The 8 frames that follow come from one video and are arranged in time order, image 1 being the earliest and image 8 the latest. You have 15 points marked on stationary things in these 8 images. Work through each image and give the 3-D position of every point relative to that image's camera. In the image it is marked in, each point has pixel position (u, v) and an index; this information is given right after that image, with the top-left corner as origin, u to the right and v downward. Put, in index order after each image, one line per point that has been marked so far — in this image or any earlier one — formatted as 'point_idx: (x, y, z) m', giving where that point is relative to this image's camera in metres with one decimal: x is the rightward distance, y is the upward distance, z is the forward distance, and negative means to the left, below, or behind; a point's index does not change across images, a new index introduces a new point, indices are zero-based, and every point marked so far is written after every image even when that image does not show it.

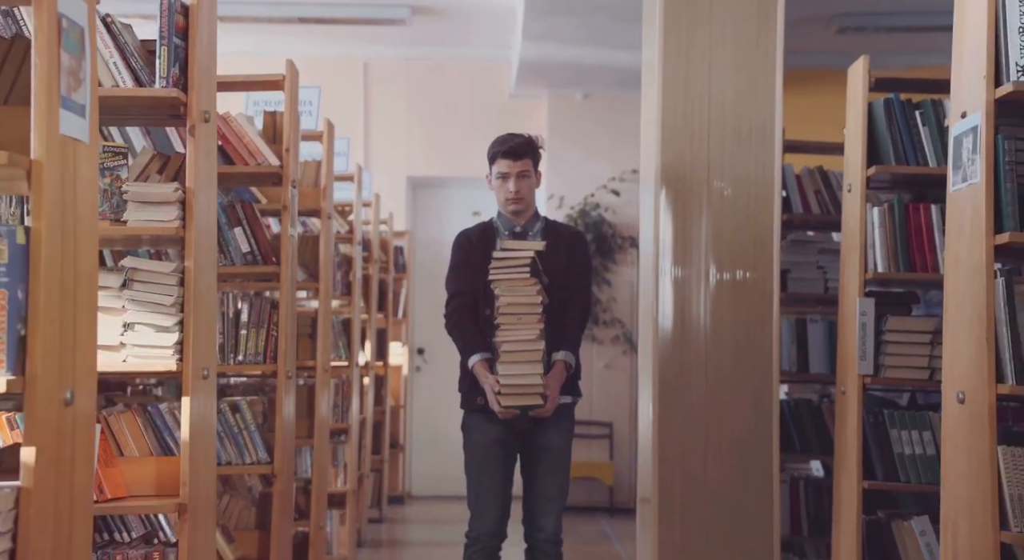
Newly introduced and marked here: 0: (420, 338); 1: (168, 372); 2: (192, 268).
0: (-0.5, -0.3, +8.0) m
1: (-0.7, -0.2, +2.9) m
2: (-0.6, 0.0, +2.8) m
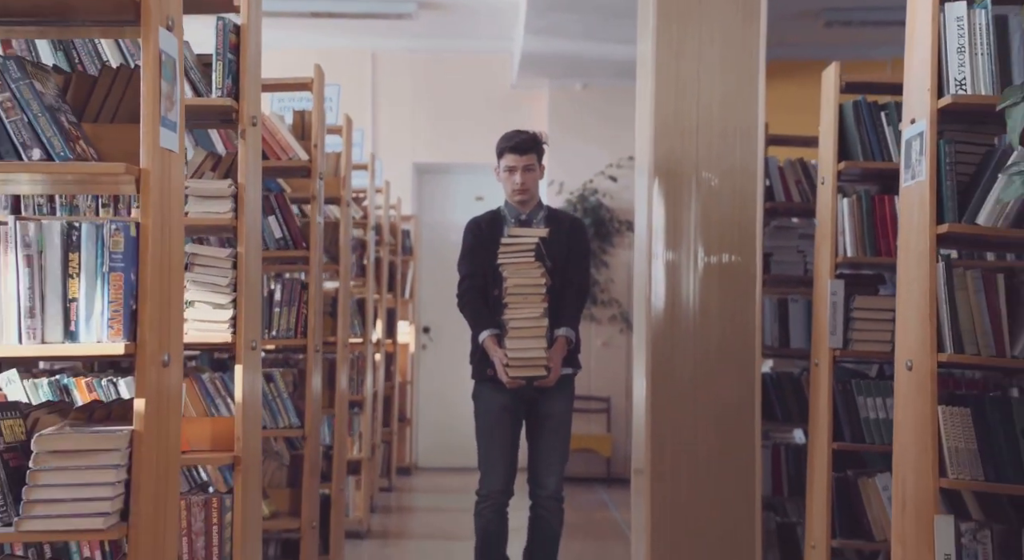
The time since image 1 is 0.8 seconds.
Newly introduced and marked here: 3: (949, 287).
0: (-0.5, -0.2, +8.4) m
1: (-0.7, -0.1, +3.3) m
2: (-0.6, +0.1, +3.3) m
3: (+0.9, 0.0, +3.0) m
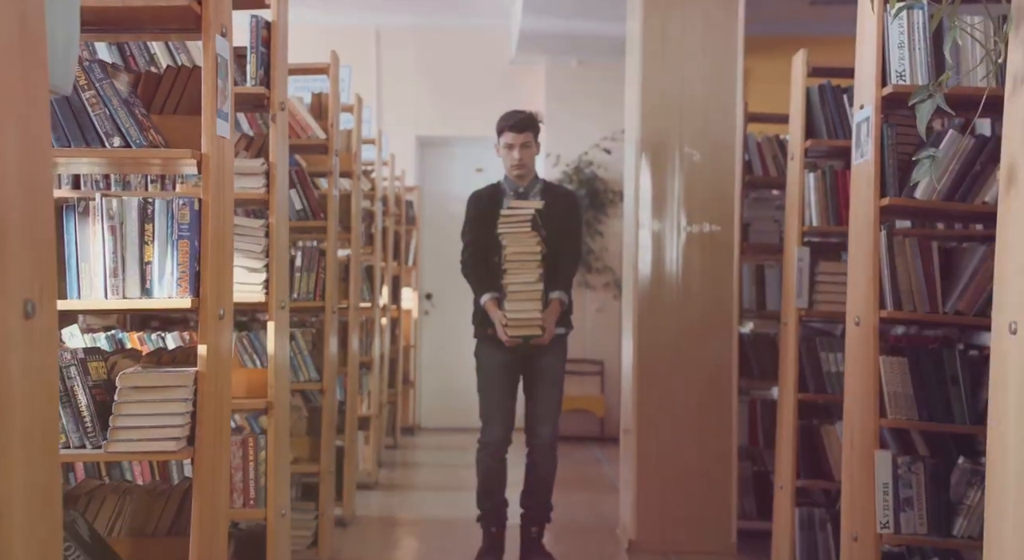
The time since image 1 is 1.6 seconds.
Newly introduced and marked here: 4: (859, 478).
0: (-0.5, 0.0, +8.9) m
1: (-0.7, -0.1, +3.7) m
2: (-0.6, +0.1, +3.7) m
3: (+0.9, +0.1, +3.4) m
4: (+0.8, -0.5, +3.4) m
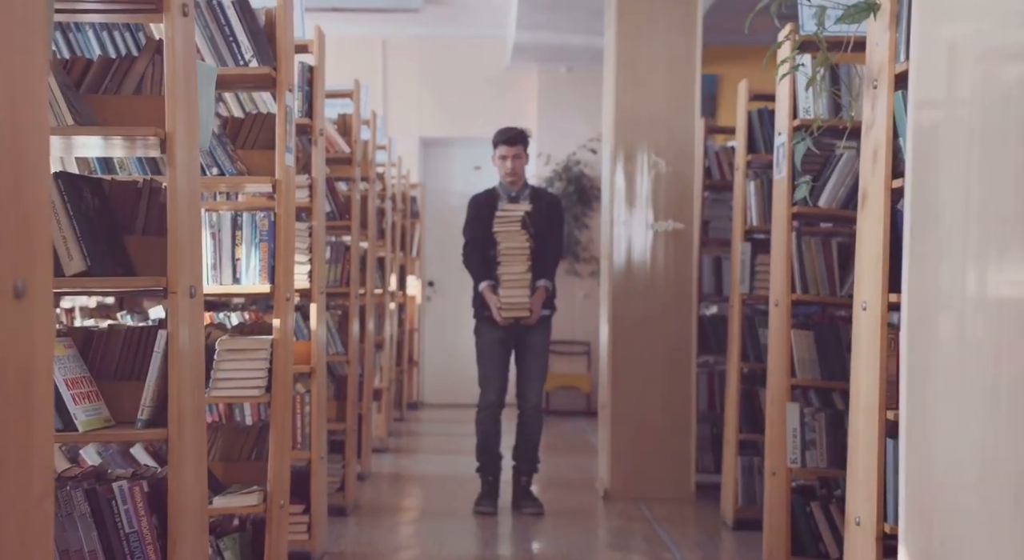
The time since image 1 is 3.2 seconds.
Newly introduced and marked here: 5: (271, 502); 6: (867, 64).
0: (-0.6, +0.1, +9.8) m
1: (-0.7, 0.0, +4.7) m
2: (-0.6, +0.2, +4.7) m
3: (+0.9, +0.1, +4.4) m
4: (+0.8, -0.4, +4.3) m
5: (-0.6, -0.6, +3.8) m
6: (+0.9, +0.5, +3.4) m
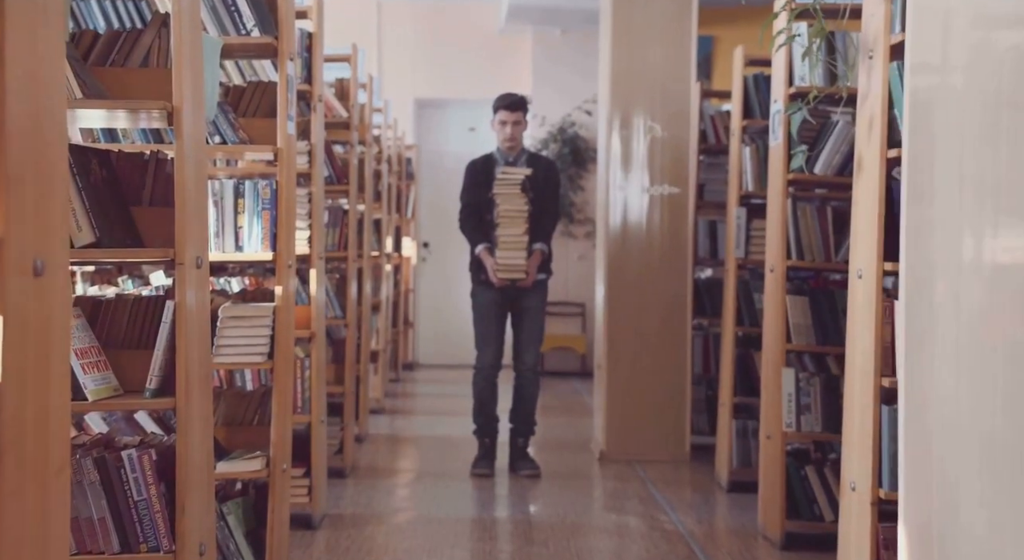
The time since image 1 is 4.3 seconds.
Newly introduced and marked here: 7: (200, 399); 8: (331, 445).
0: (-0.6, +0.3, +9.9) m
1: (-0.7, +0.1, +4.7) m
2: (-0.6, +0.3, +4.7) m
3: (+0.9, +0.2, +4.4) m
4: (+0.8, -0.3, +4.4) m
5: (-0.6, -0.5, +3.8) m
6: (+0.9, +0.6, +3.5) m
7: (-0.7, -0.3, +3.0) m
8: (-0.7, -0.7, +5.7) m
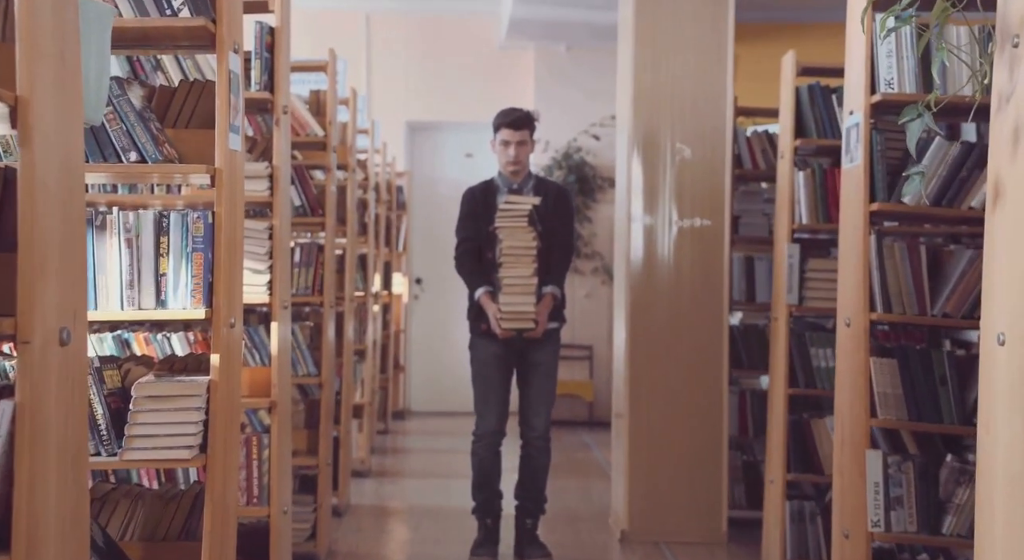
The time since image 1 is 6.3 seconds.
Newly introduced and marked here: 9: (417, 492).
0: (-0.6, +0.1, +9.0) m
1: (-0.7, -0.1, +3.8) m
2: (-0.6, +0.1, +3.8) m
3: (+0.9, +0.1, +3.5) m
4: (+0.8, -0.5, +3.5) m
5: (-0.6, -0.6, +2.9) m
6: (+0.9, +0.5, +2.6) m
7: (-0.6, -0.4, +2.1) m
8: (-0.7, -0.8, +4.8) m
9: (-0.4, -0.9, +6.4) m
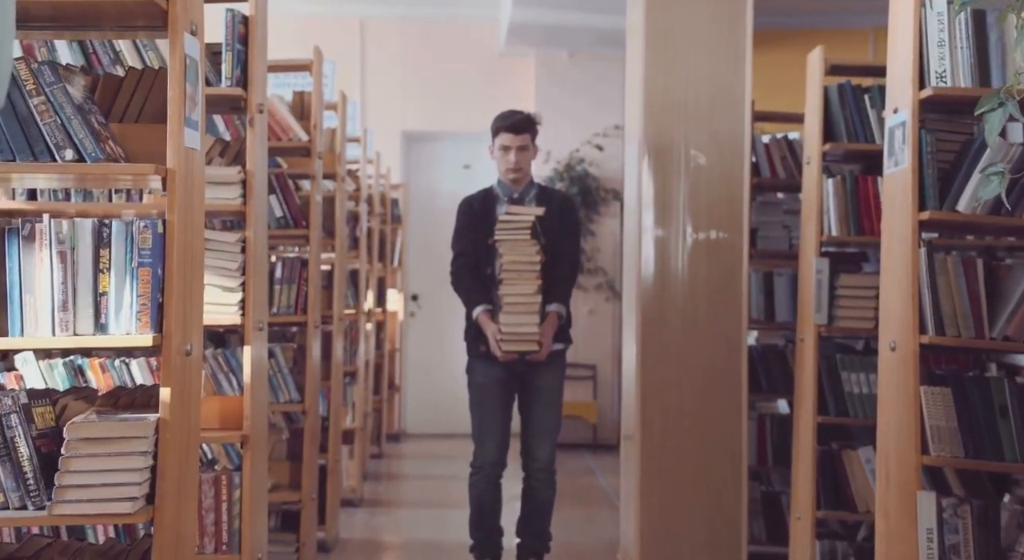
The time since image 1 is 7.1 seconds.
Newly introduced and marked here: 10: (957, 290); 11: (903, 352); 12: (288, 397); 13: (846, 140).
0: (-0.6, 0.0, +8.6) m
1: (-0.7, -0.1, +3.4) m
2: (-0.6, +0.1, +3.4) m
3: (+0.9, 0.0, +3.1) m
4: (+0.8, -0.5, +3.1) m
5: (-0.6, -0.7, +2.5) m
6: (+0.9, +0.4, +2.2) m
7: (-0.6, -0.4, +1.7) m
8: (-0.7, -0.9, +4.3) m
9: (-0.4, -1.0, +6.0) m
10: (+1.0, 0.0, +3.1) m
11: (+0.8, -0.2, +3.1) m
12: (-0.7, -0.4, +4.4) m
13: (+1.0, +0.4, +4.2) m
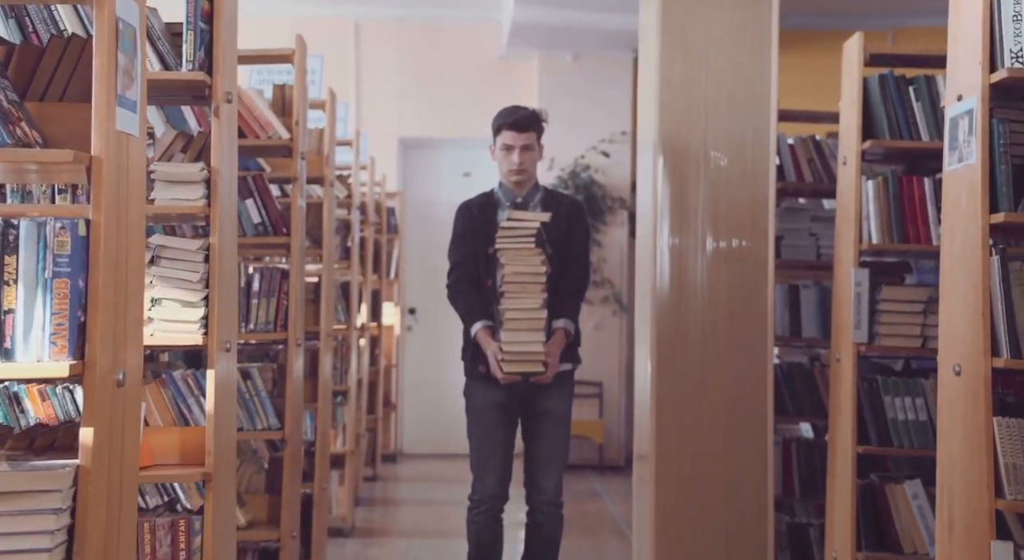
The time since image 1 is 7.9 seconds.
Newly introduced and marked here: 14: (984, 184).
0: (-0.6, -0.1, +8.1) m
1: (-0.7, -0.1, +3.0) m
2: (-0.6, +0.1, +2.9) m
3: (+0.9, 0.0, +2.7) m
4: (+0.8, -0.5, +2.6) m
5: (-0.6, -0.7, +2.0) m
6: (+0.9, +0.4, +1.7) m
7: (-0.6, -0.4, +1.3) m
8: (-0.7, -0.9, +3.9) m
9: (-0.4, -1.1, +5.5) m
10: (+1.0, -0.1, +2.7) m
11: (+0.9, -0.2, +2.6) m
12: (-0.7, -0.4, +4.0) m
13: (+1.0, +0.4, +3.8) m
14: (+0.9, +0.2, +2.6) m
